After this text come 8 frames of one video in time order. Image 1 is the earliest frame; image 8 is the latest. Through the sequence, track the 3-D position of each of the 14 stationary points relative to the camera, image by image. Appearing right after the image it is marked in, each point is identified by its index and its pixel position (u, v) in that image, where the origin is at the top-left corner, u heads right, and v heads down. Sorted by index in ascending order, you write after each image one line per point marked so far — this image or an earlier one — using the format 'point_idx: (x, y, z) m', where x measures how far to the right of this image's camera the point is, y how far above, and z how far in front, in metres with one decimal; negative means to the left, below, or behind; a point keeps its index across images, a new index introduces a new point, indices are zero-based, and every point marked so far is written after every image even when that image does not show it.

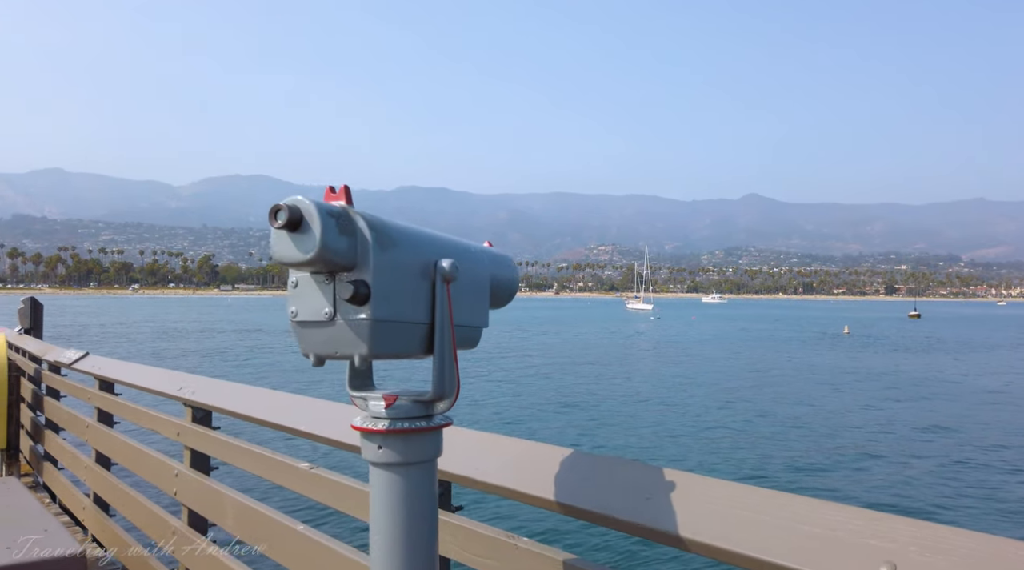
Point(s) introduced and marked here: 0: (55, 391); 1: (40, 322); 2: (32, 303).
0: (-8.0, -1.8, +14.1) m
1: (-10.7, -0.8, +18.2) m
2: (-10.7, -0.4, +18.0) m
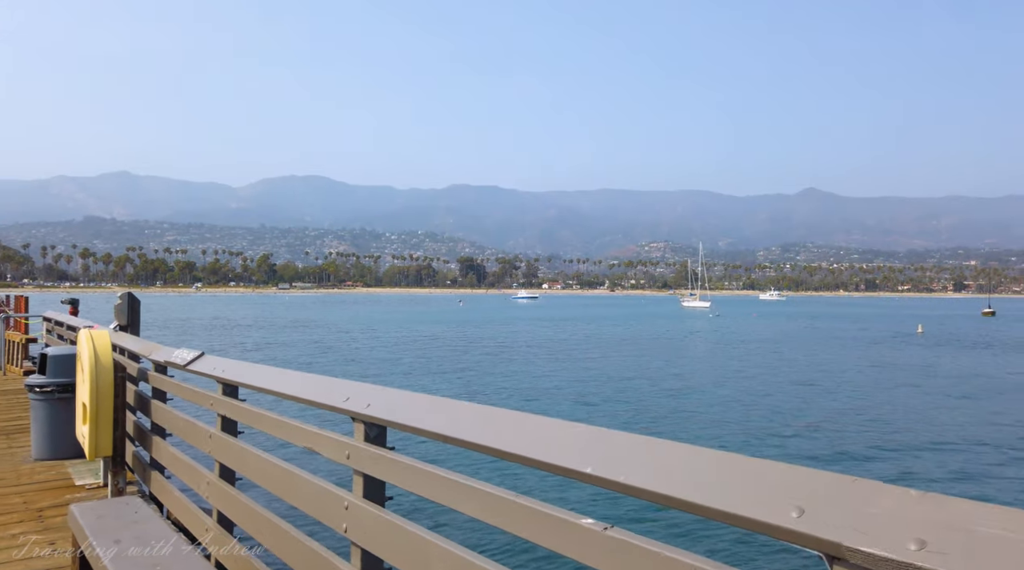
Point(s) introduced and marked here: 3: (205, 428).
0: (-5.7, -1.7, +13.0) m
1: (-8.1, -0.7, +17.3) m
2: (-8.1, -0.3, +17.1) m
3: (-3.8, -1.8, +10.1) m
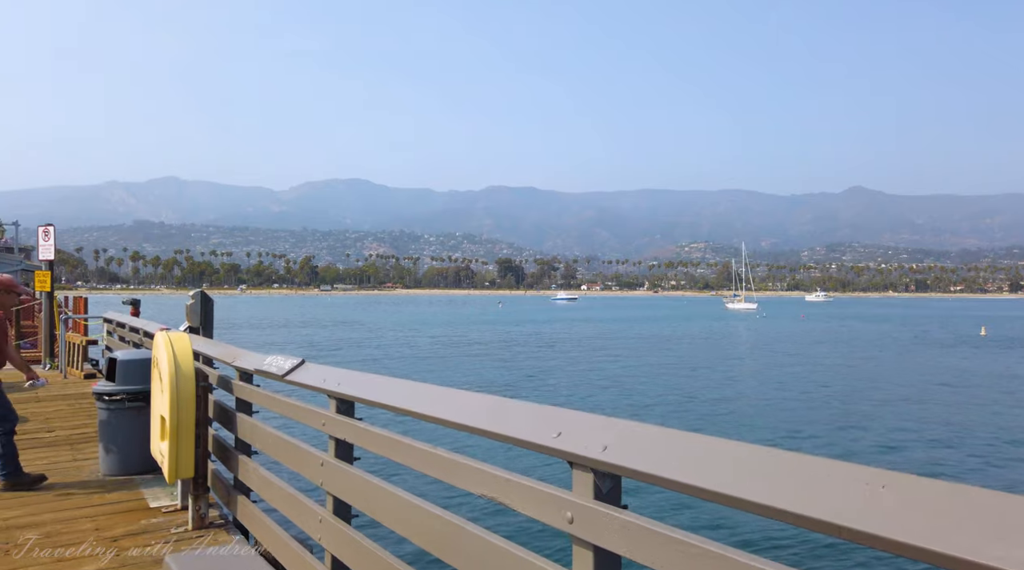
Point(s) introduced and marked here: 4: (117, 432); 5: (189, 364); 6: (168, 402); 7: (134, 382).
0: (-3.7, -1.7, +11.4) m
1: (-5.9, -0.6, +15.8) m
2: (-6.0, -0.2, +15.6) m
3: (-2.1, -1.8, +8.4) m
4: (-7.1, -2.7, +14.6) m
5: (-4.4, -1.1, +11.0) m
6: (-4.6, -1.6, +10.8) m
7: (-6.9, -1.8, +14.5) m
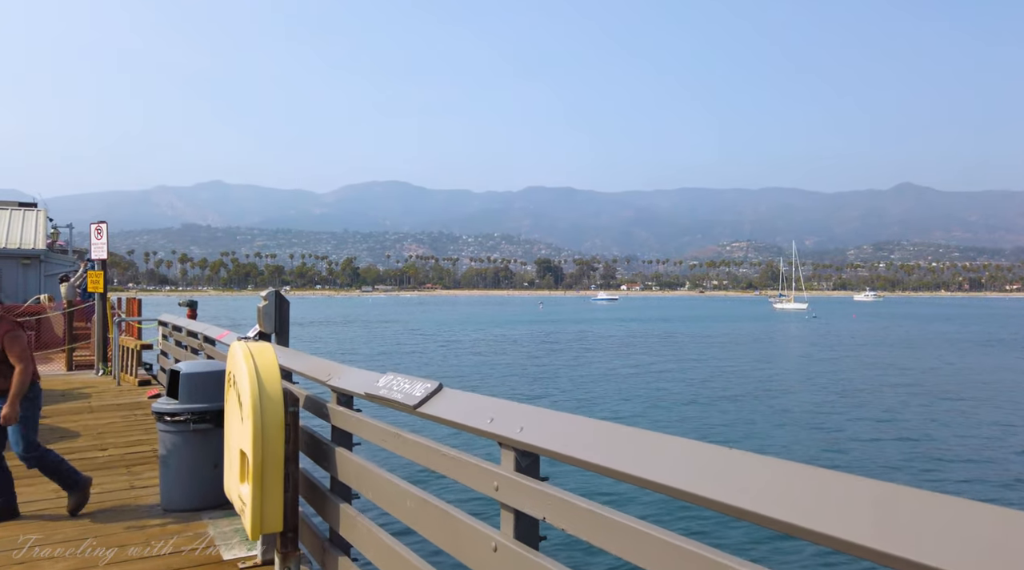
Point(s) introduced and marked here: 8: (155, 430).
0: (-1.8, -1.7, +8.9) m
1: (-3.8, -0.6, +13.5) m
2: (-3.9, -0.2, +13.3) m
3: (-0.3, -1.7, +5.9) m
4: (-5.1, -2.7, +12.3) m
5: (-2.5, -1.1, +8.6) m
6: (-2.7, -1.6, +8.4) m
7: (-4.8, -1.8, +12.2) m
8: (-8.6, -3.5, +19.4) m
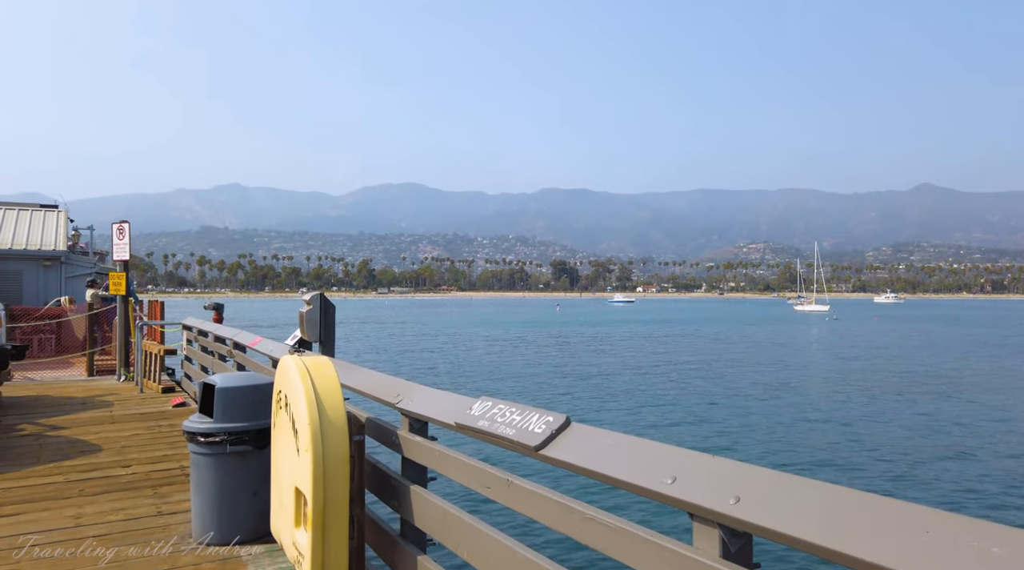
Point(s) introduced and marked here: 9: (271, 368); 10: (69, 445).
0: (-0.8, -1.7, +7.4) m
1: (-2.7, -0.7, +12.0) m
2: (-2.8, -0.3, +11.8) m
3: (+0.7, -1.7, +4.3) m
4: (-4.0, -2.7, +10.8) m
5: (-1.5, -1.1, +7.1) m
6: (-1.8, -1.6, +6.9) m
7: (-3.7, -1.8, +10.7) m
8: (-7.4, -3.6, +18.0) m
9: (-4.5, -1.6, +15.0) m
10: (-10.1, -3.7, +18.3) m
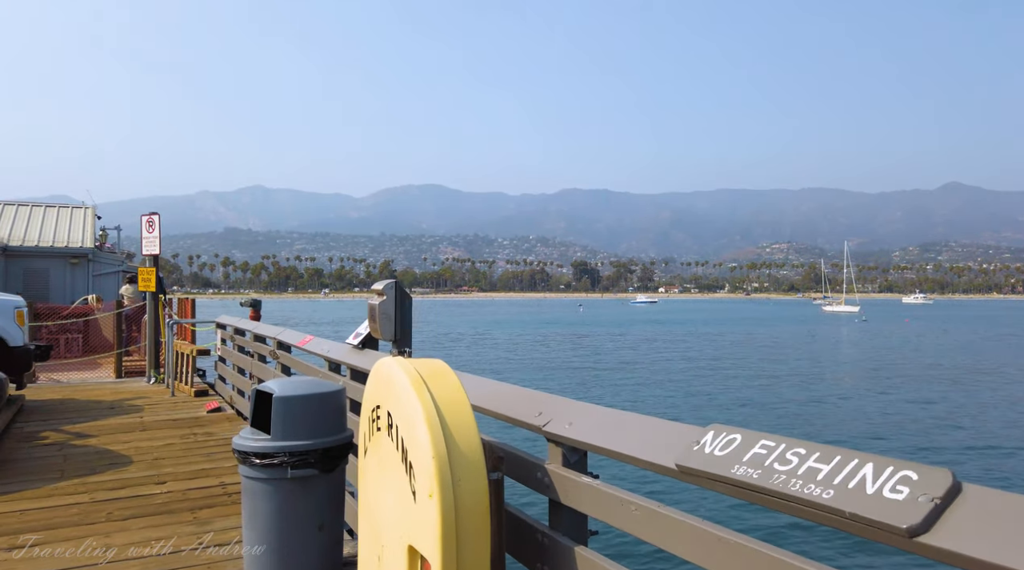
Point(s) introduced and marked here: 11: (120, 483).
0: (+0.5, -1.5, +5.3) m
1: (-1.3, -0.5, +9.9) m
2: (-1.4, -0.1, +9.7) m
3: (+1.9, -1.6, +2.2) m
4: (-2.6, -2.6, +8.8) m
5: (-0.2, -0.9, +4.9) m
6: (-0.5, -1.4, +4.8) m
7: (-2.3, -1.6, +8.7) m
8: (-5.8, -3.4, +16.1) m
9: (-3.0, -1.4, +12.9) m
10: (-8.5, -3.5, +16.4) m
11: (-7.0, -3.5, +14.3) m
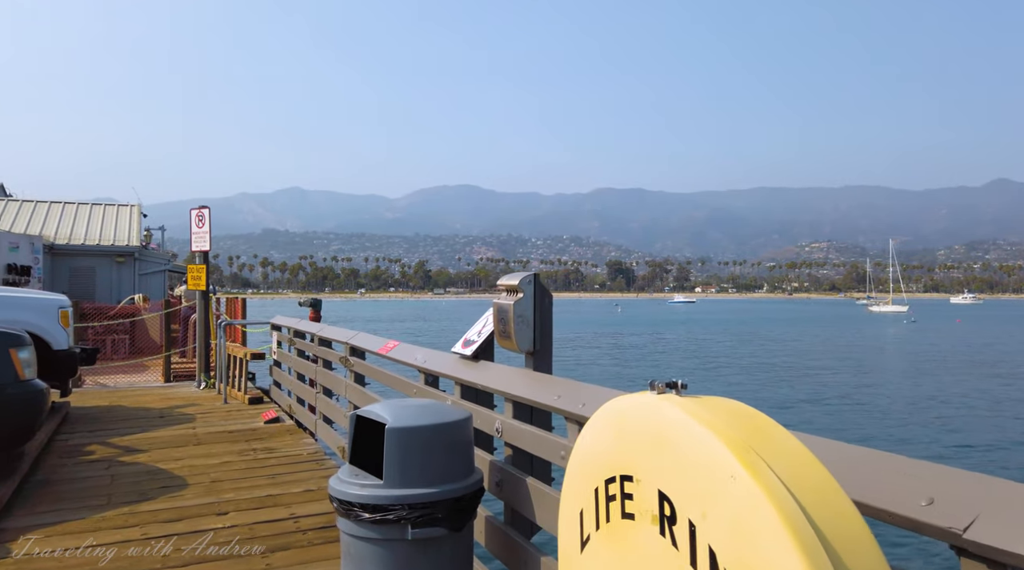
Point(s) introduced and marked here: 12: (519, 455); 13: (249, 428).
0: (+1.9, -1.5, +2.9) m
1: (+0.3, -0.5, +7.6) m
2: (+0.2, -0.1, +7.4) m
3: (+3.1, -1.5, -0.2) m
4: (-1.0, -2.5, +6.6) m
5: (+1.2, -0.9, +2.6) m
6: (+0.9, -1.4, +2.5) m
7: (-0.8, -1.6, +6.4) m
8: (-3.9, -3.4, +14.0) m
9: (-1.2, -1.3, +10.7) m
10: (-6.6, -3.5, +14.5) m
11: (-5.2, -3.5, +12.3) m
12: (+0.1, -1.6, +7.5) m
13: (-6.3, -3.4, +19.4) m
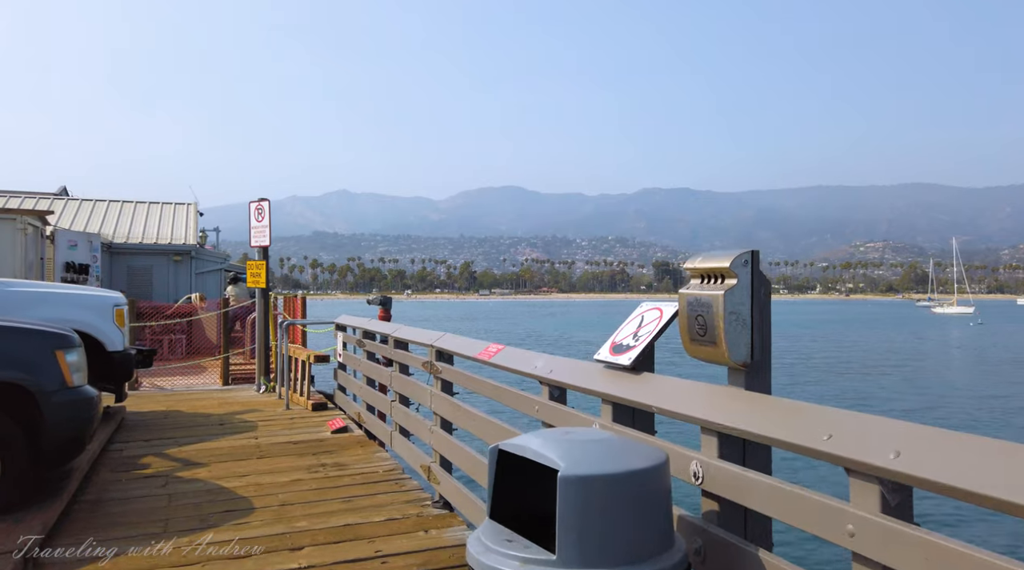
0: (+2.9, -1.4, +0.6) m
1: (+1.7, -0.3, +5.4) m
2: (+1.6, +0.1, +5.2) m
3: (+4.0, -1.4, -2.6) m
4: (+0.3, -2.4, +4.4) m
5: (+2.2, -0.8, +0.4) m
6: (+2.0, -1.3, +0.3) m
7: (+0.5, -1.5, +4.3) m
8: (-2.2, -3.3, +12.0) m
9: (+0.3, -1.2, +8.6) m
10: (-4.8, -3.4, +12.7) m
11: (-3.5, -3.4, +10.4) m
12: (+1.4, -1.5, +5.3) m
13: (-4.3, -3.3, +17.5) m
